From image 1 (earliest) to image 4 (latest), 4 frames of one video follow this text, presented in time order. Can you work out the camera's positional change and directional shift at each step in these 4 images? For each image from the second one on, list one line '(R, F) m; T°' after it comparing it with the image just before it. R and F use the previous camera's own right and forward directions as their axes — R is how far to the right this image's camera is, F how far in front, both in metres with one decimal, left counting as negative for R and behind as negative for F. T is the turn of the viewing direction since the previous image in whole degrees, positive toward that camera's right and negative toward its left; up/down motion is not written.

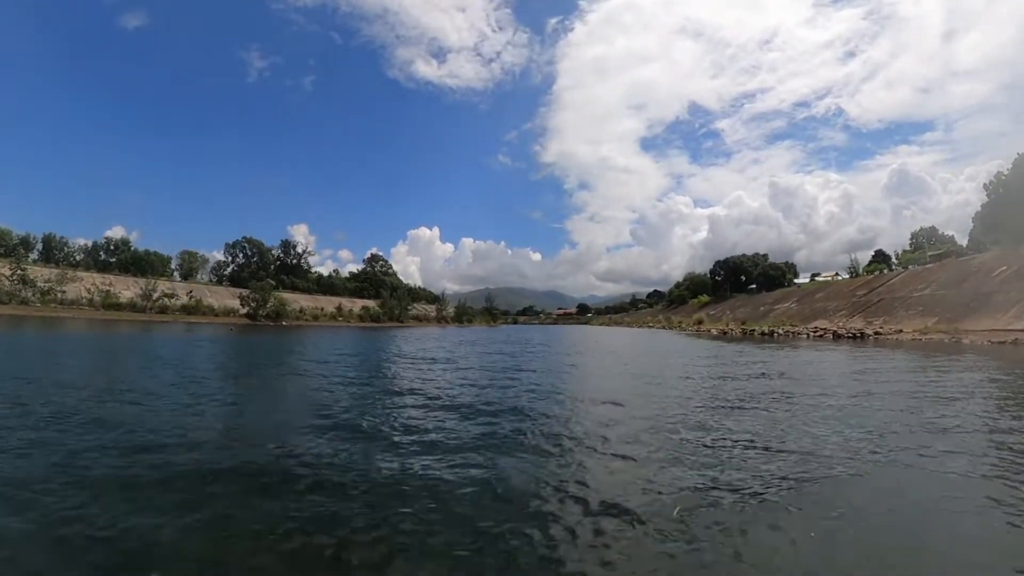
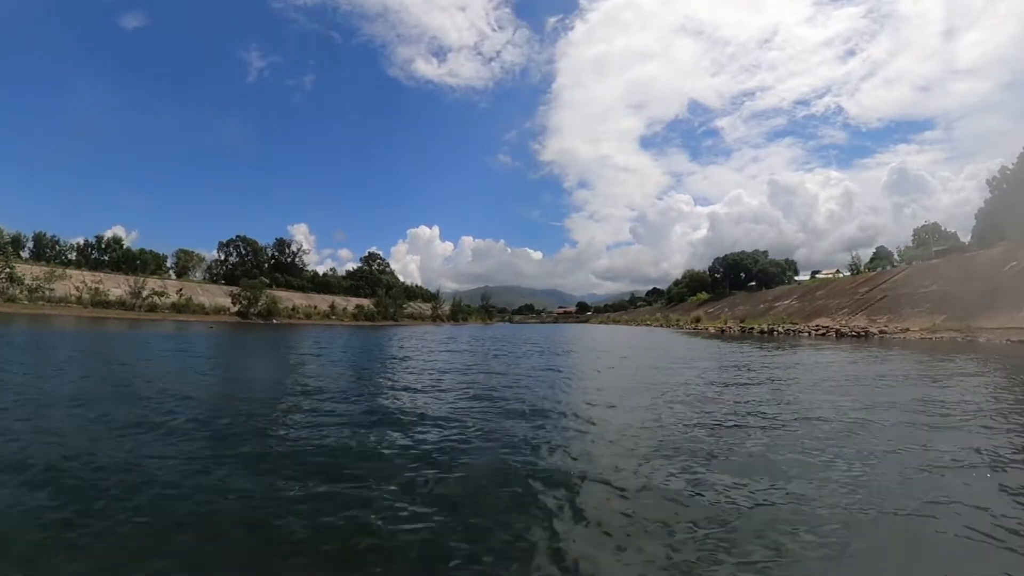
(+0.5, +0.9) m; 0°
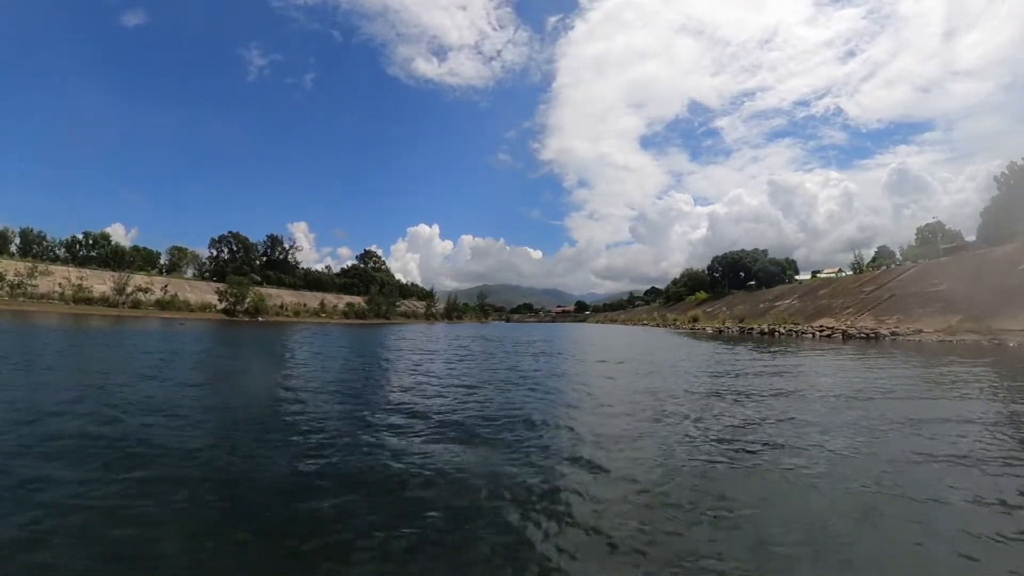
(+0.6, +1.3) m; 0°
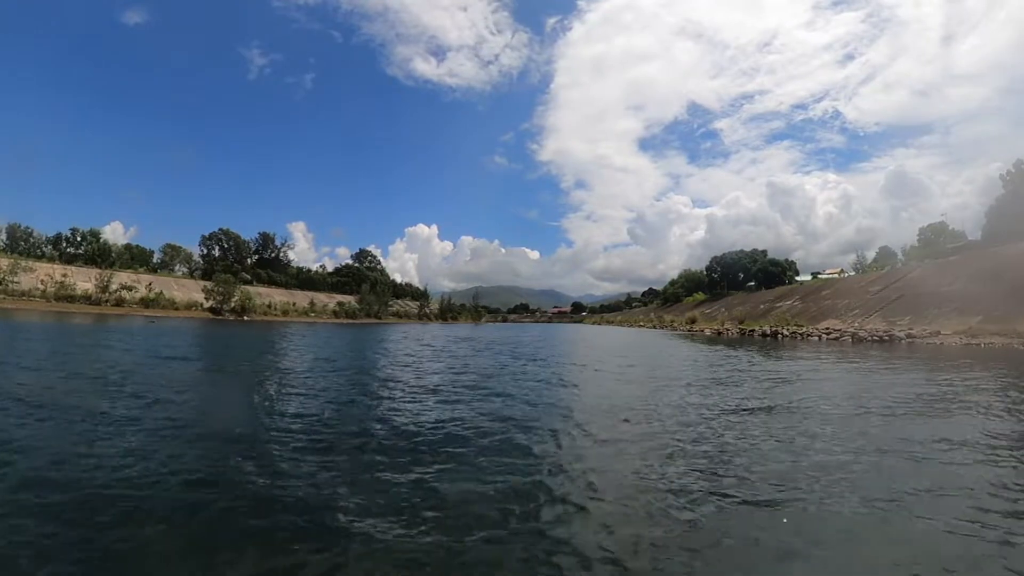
(+0.4, +1.3) m; 0°
